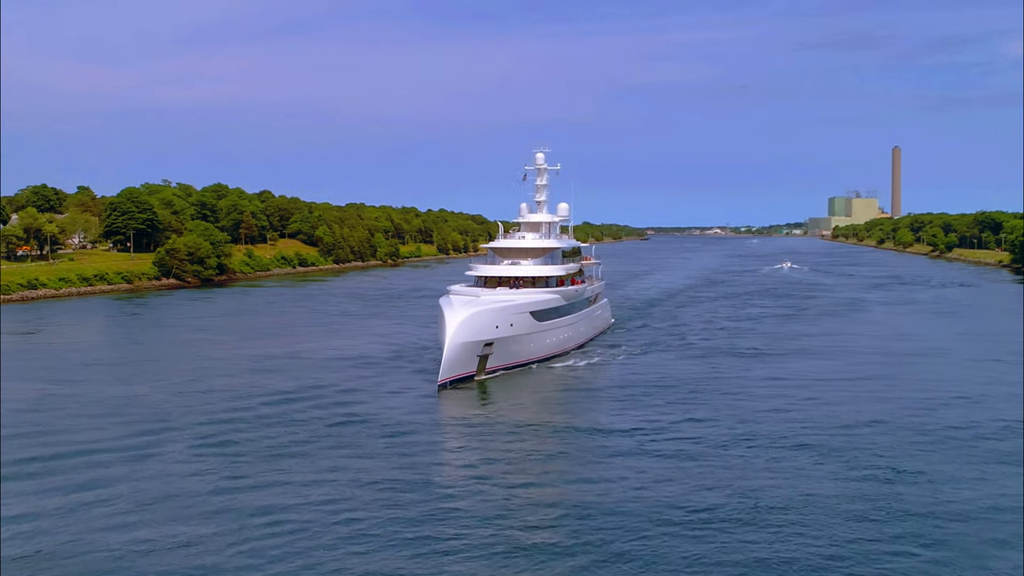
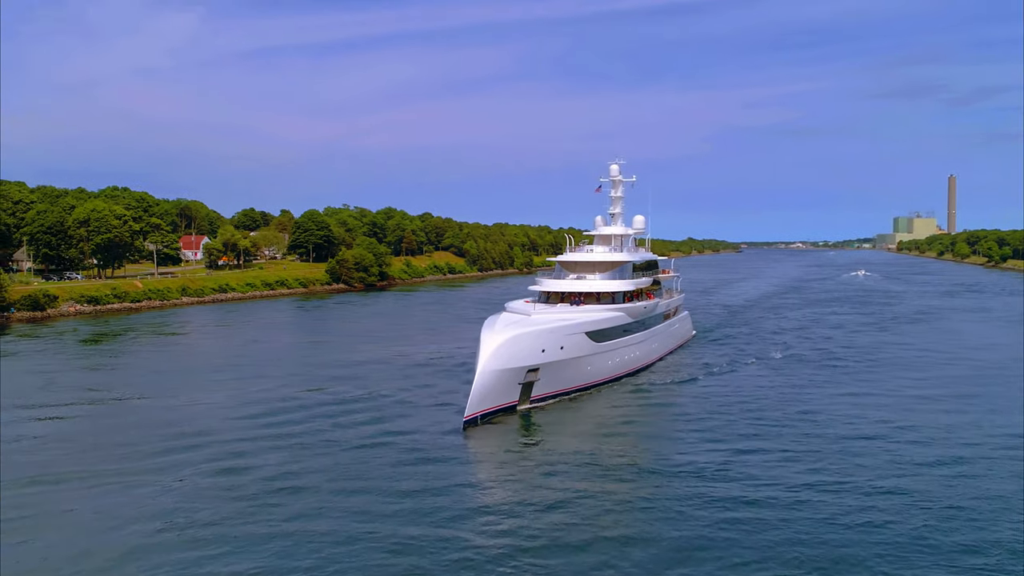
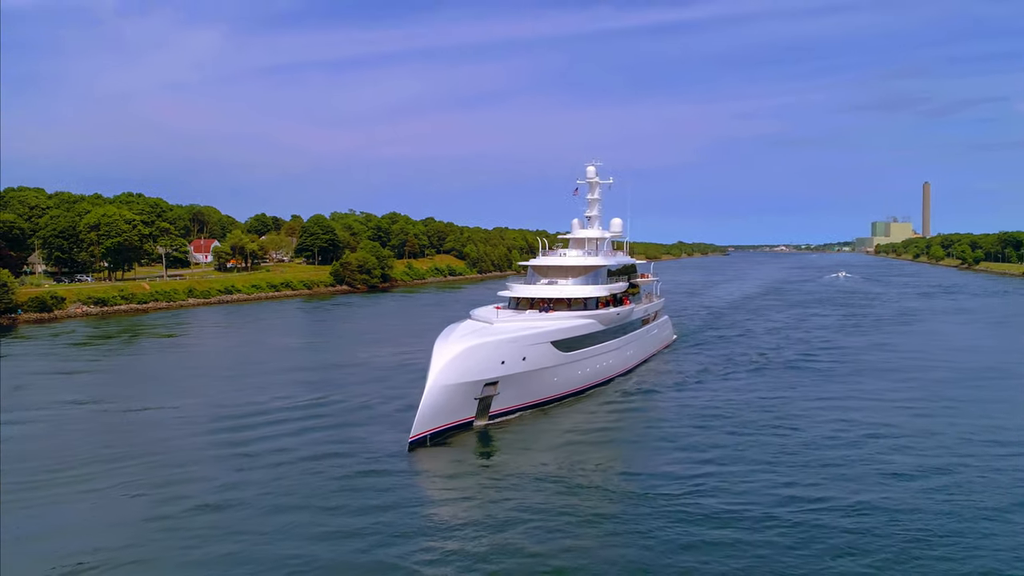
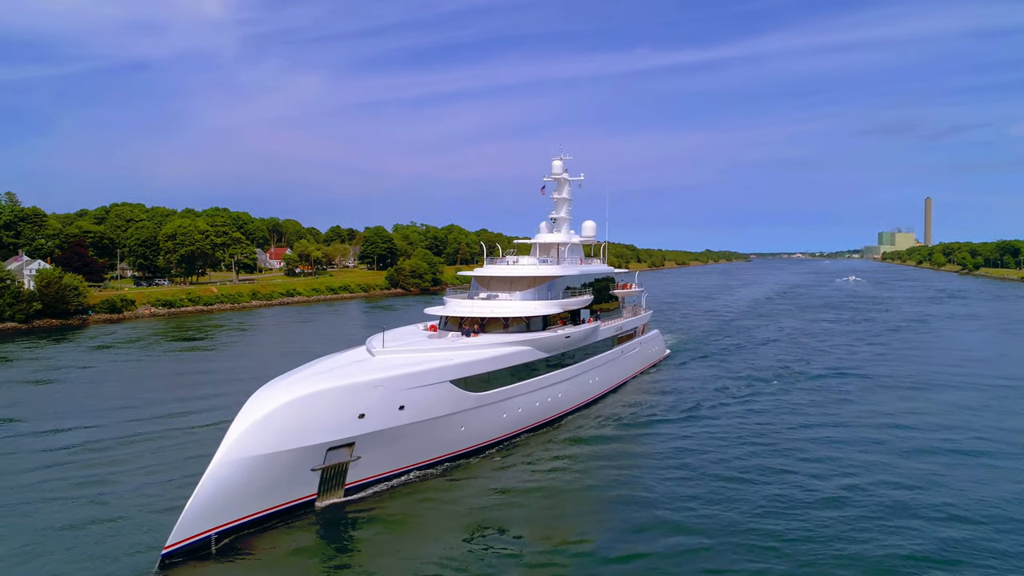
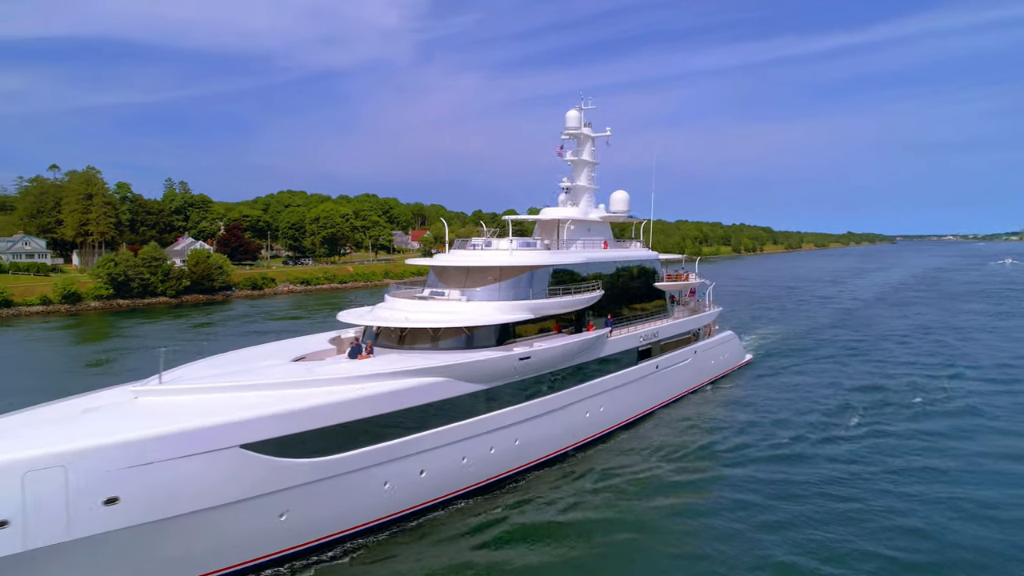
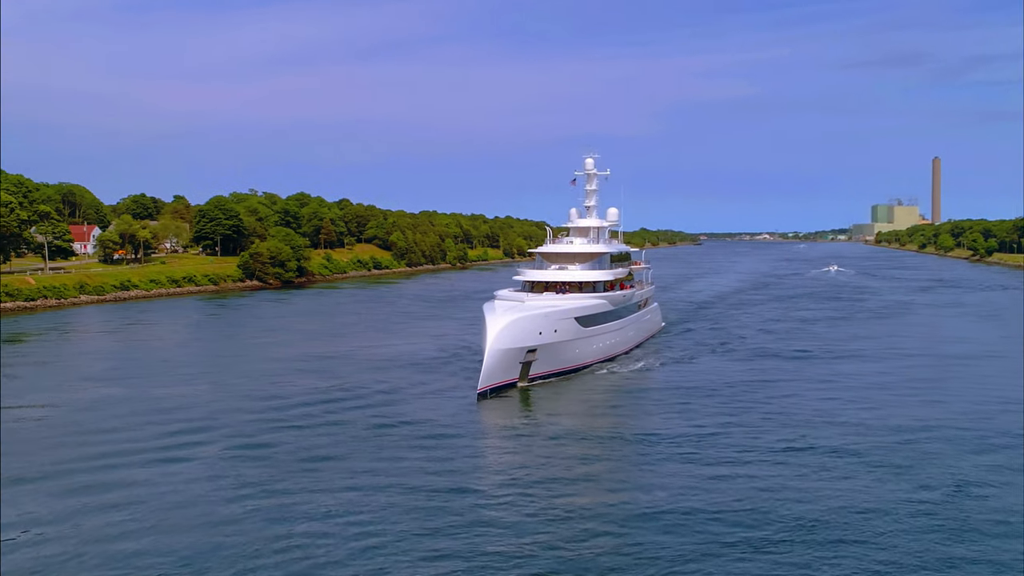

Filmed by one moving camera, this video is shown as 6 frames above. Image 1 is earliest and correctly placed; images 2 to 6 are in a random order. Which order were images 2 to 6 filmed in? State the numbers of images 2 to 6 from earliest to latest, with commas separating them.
6, 2, 3, 4, 5
